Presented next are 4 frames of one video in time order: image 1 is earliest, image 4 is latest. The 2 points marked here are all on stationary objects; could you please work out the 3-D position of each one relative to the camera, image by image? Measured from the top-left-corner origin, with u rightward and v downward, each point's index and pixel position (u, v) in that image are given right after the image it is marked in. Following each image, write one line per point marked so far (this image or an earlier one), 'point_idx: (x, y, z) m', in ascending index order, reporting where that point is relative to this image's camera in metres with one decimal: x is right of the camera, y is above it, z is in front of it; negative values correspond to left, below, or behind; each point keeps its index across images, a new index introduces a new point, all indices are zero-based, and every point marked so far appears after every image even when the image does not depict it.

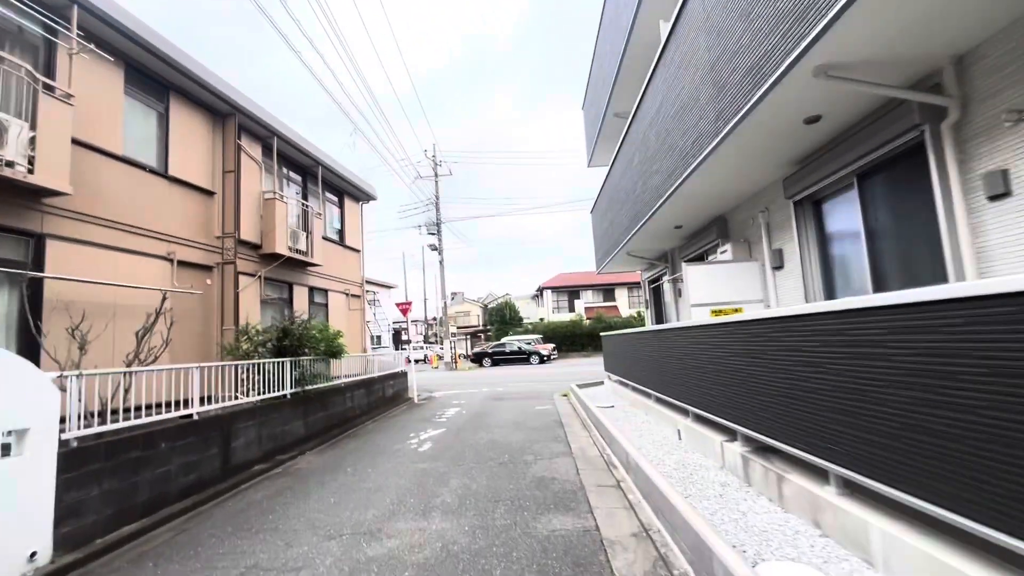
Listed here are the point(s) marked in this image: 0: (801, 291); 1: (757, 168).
0: (+2.9, 0.0, +4.8) m
1: (+2.5, +1.2, +5.0) m
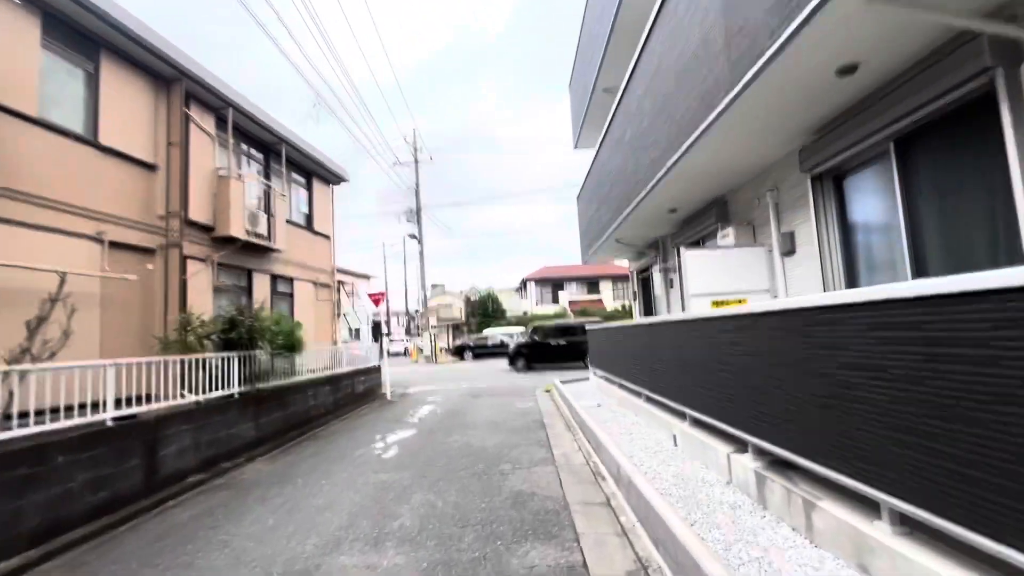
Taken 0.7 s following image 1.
0: (+2.6, +0.1, +4.2) m
1: (+2.3, +1.3, +4.3) m
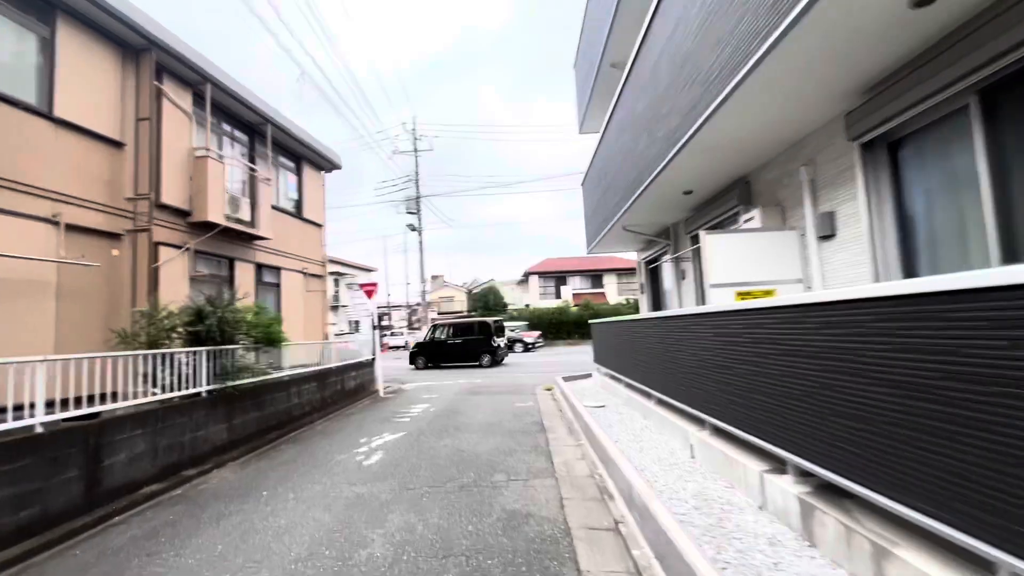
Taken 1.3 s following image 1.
0: (+2.6, +0.2, +3.6) m
1: (+2.2, +1.4, +3.7) m
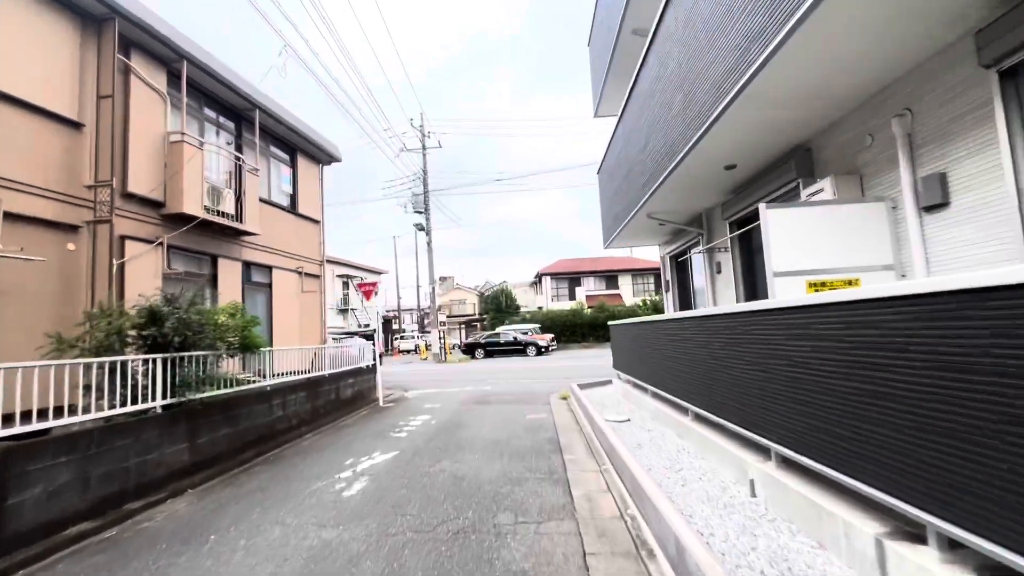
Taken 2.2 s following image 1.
0: (+2.6, +0.2, +2.6) m
1: (+2.2, +1.5, +2.7) m
